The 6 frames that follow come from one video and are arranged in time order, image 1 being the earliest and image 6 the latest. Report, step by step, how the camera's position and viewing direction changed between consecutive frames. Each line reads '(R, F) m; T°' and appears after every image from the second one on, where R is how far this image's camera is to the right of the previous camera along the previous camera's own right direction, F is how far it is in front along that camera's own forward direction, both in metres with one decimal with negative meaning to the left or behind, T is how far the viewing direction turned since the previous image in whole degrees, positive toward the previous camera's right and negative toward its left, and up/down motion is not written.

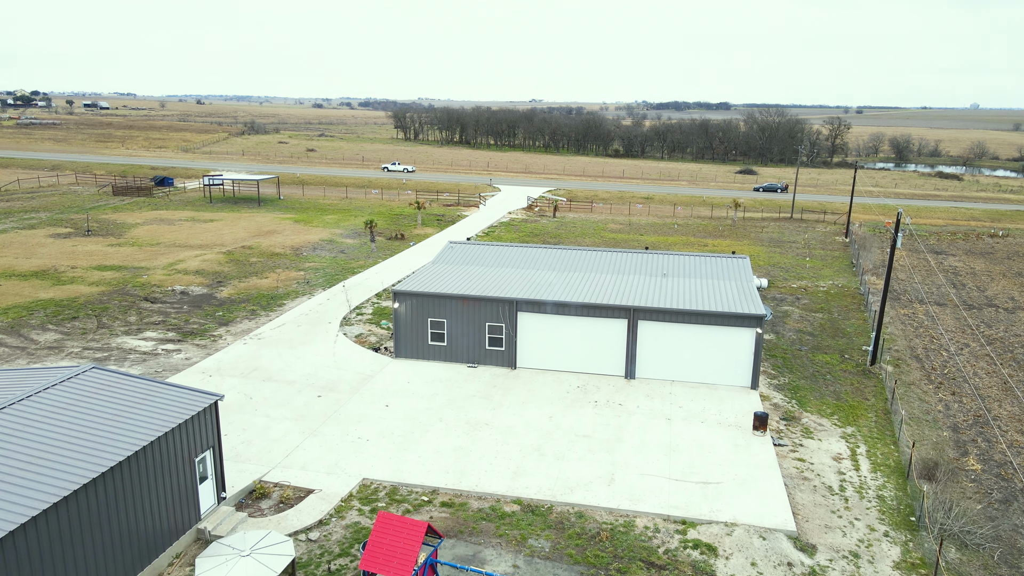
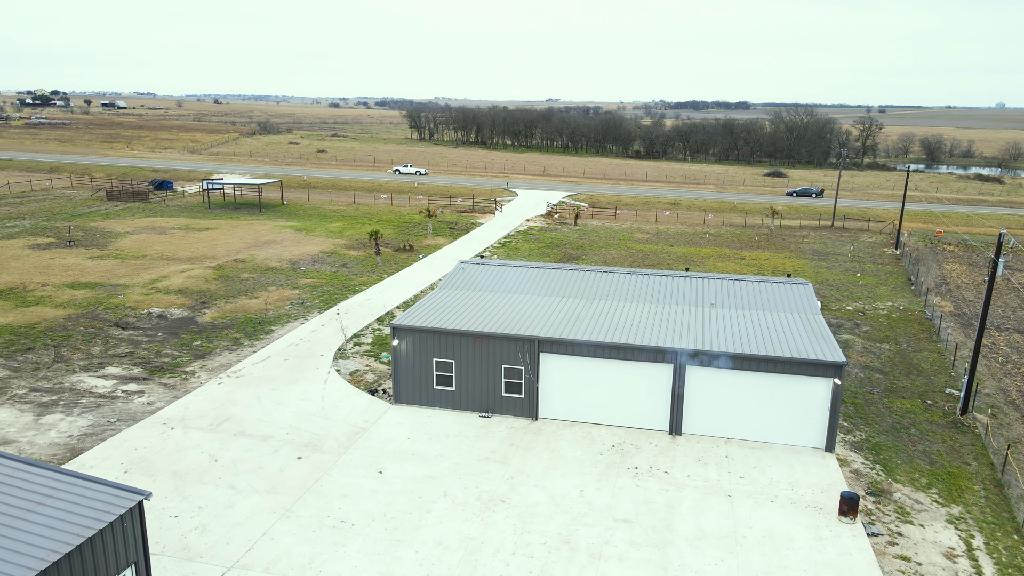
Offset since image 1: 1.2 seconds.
(-0.1, +3.5) m; -1°
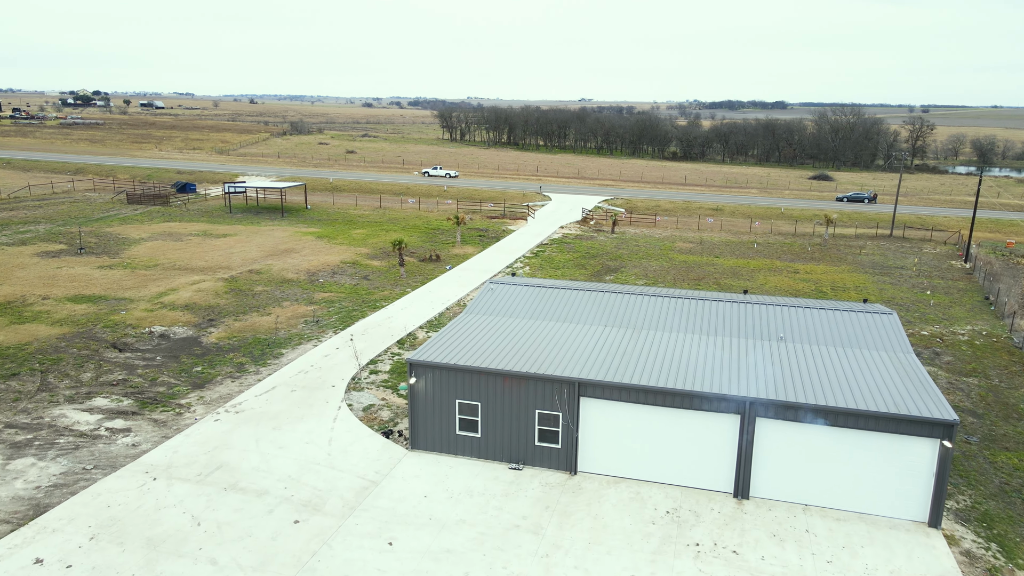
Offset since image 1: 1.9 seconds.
(-0.1, +2.6) m; -2°
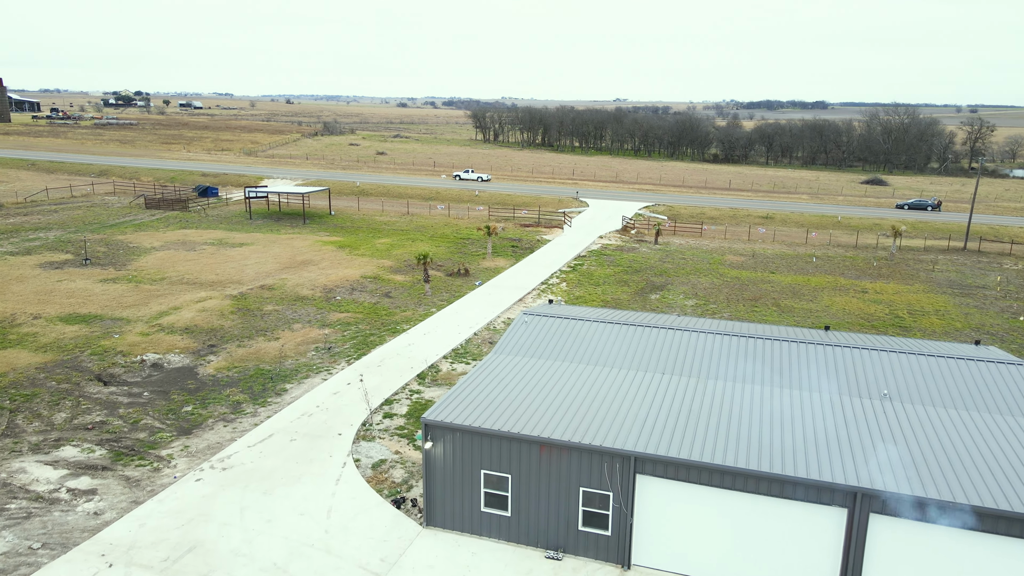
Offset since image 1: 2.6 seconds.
(-0.1, +3.0) m; -3°
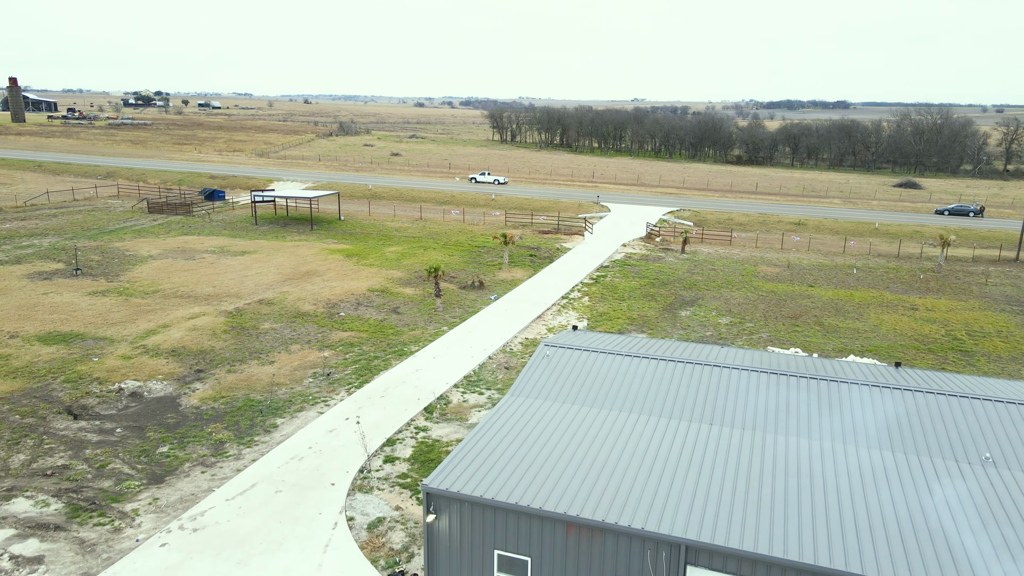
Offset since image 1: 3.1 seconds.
(-0.1, +2.3) m; -1°
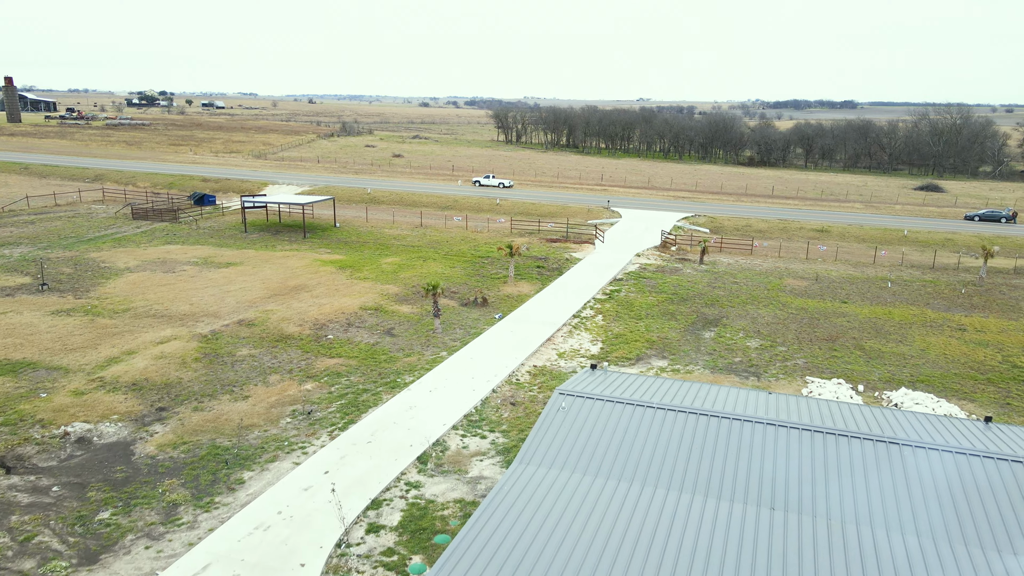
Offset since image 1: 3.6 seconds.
(-0.1, +2.6) m; 0°
